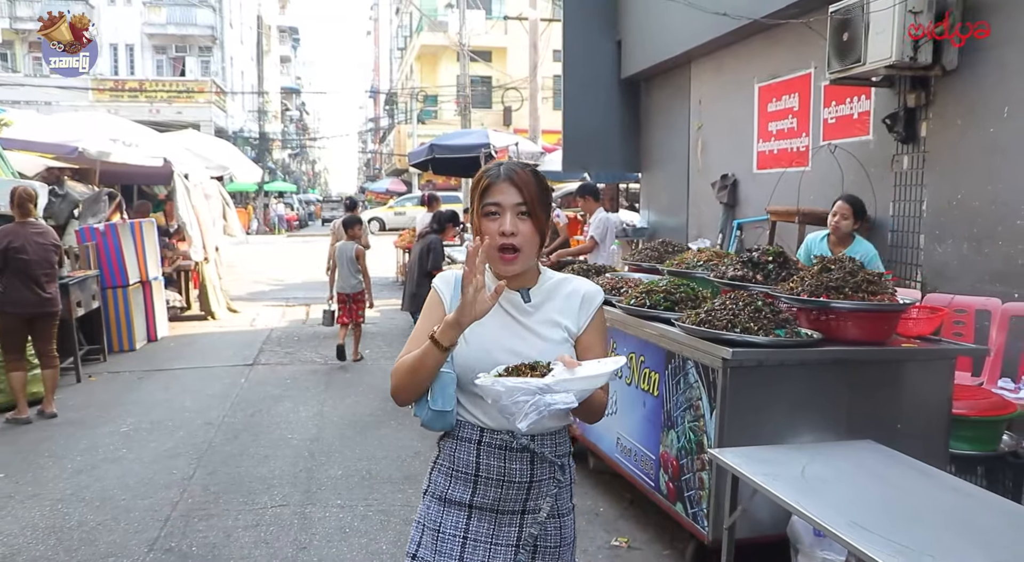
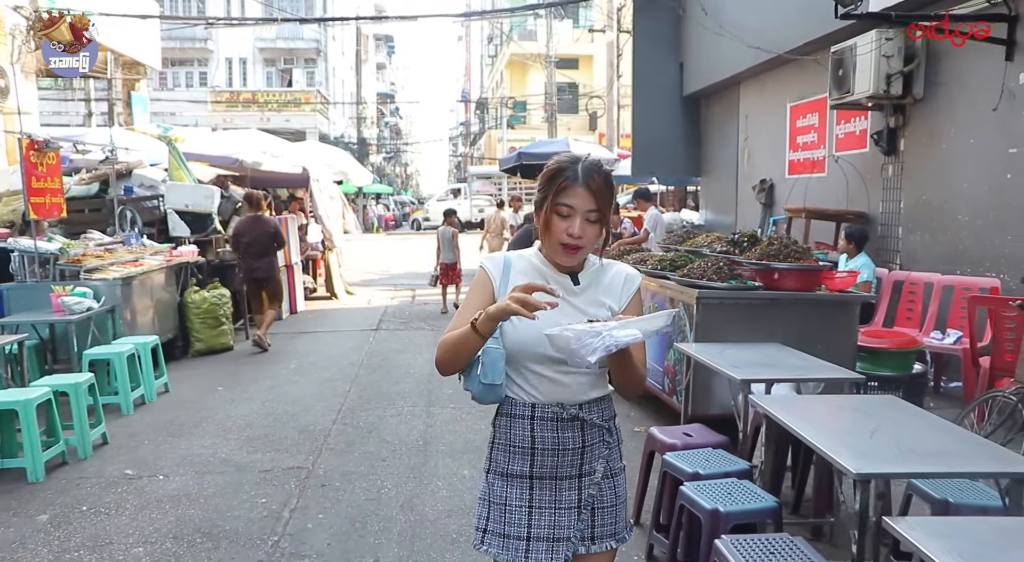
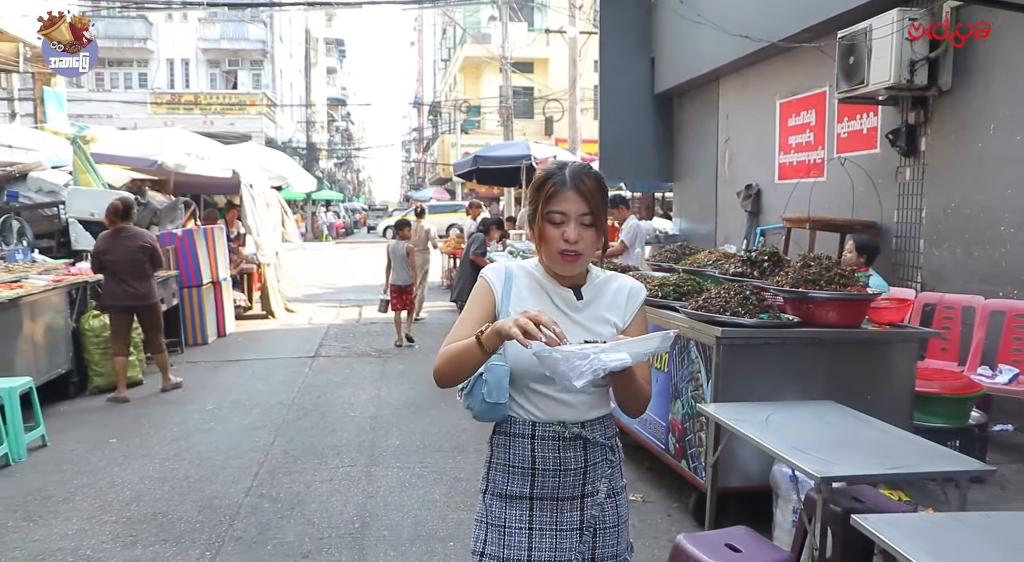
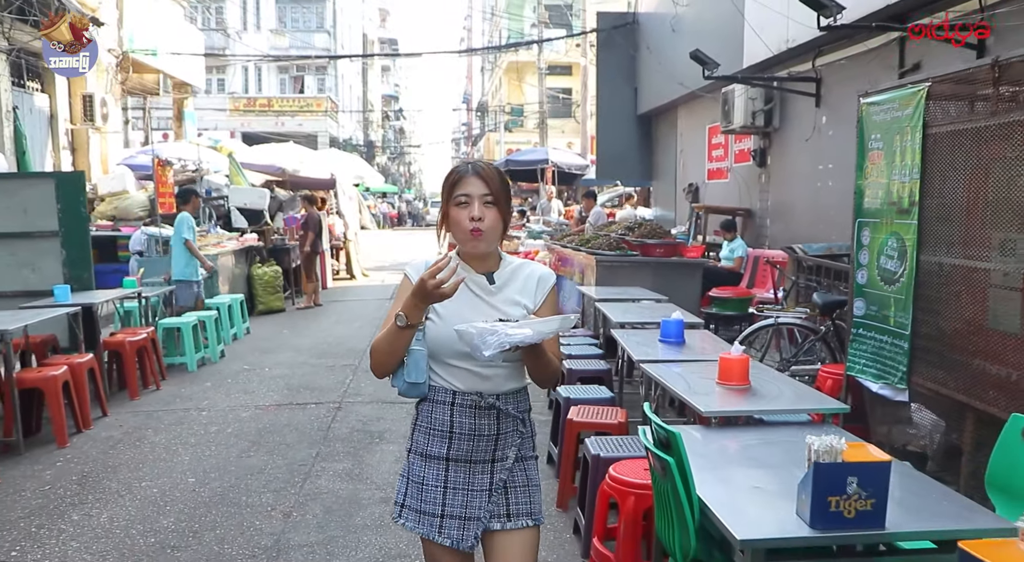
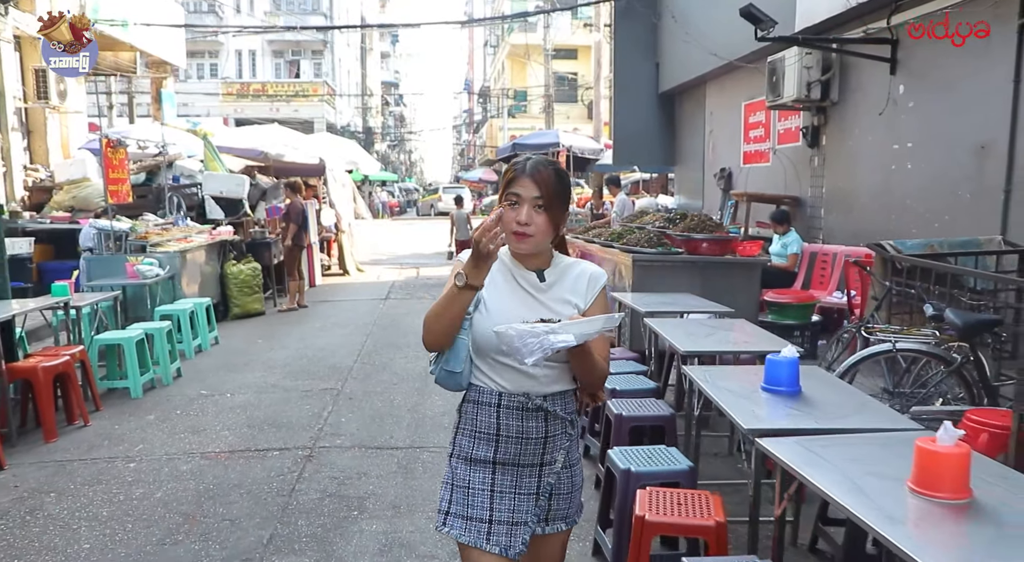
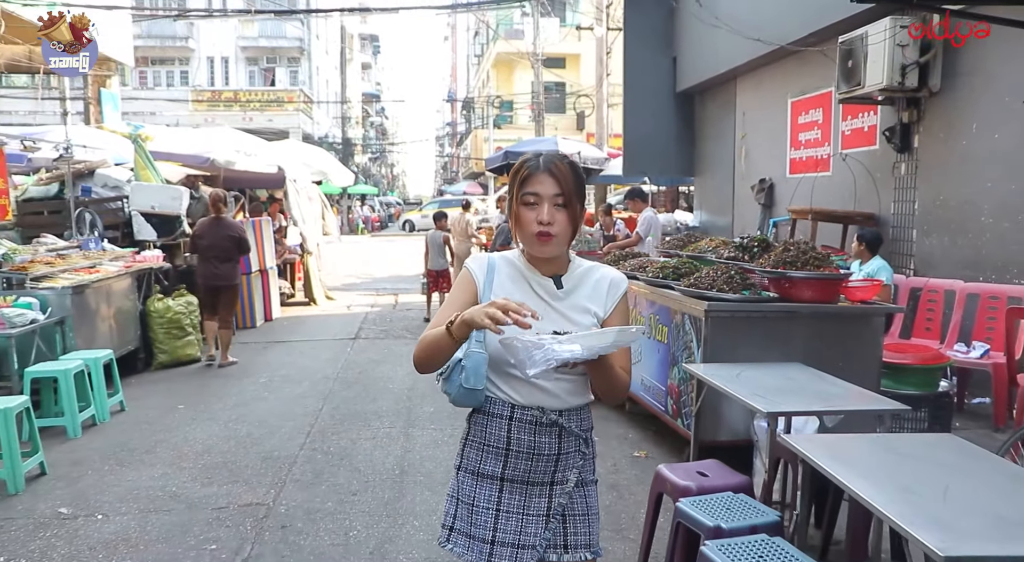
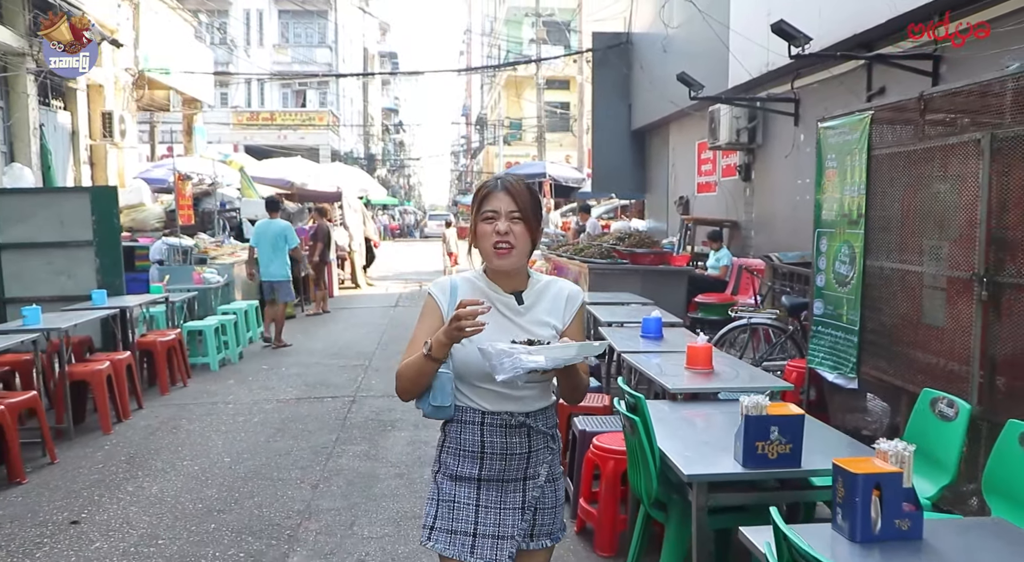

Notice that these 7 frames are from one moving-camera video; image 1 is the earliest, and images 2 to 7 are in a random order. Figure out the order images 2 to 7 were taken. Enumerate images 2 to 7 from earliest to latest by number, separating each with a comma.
3, 6, 2, 5, 4, 7
